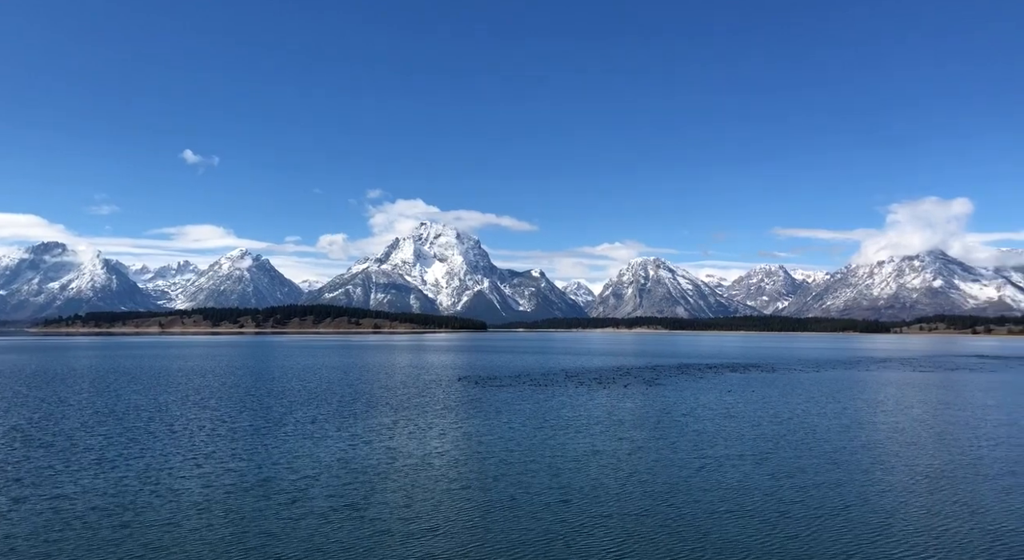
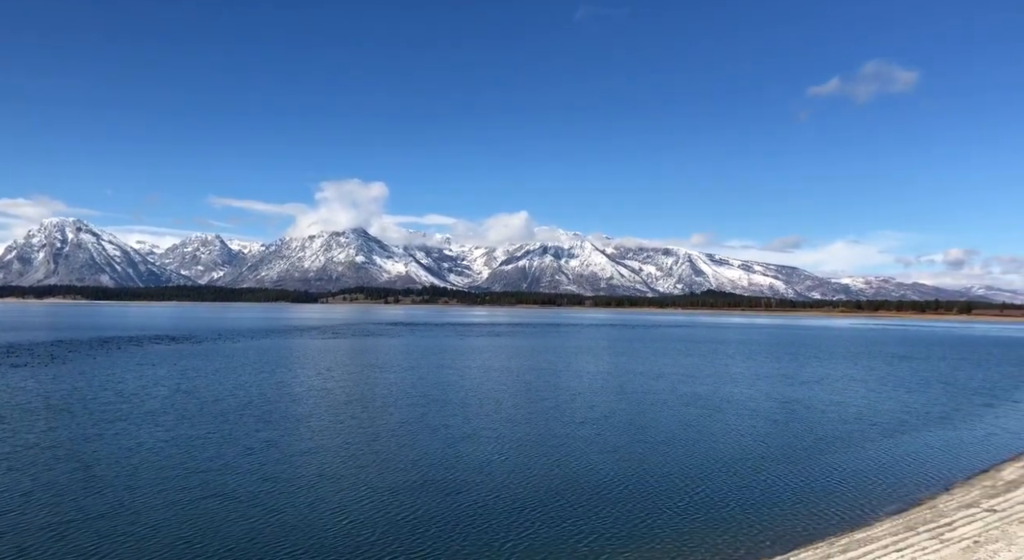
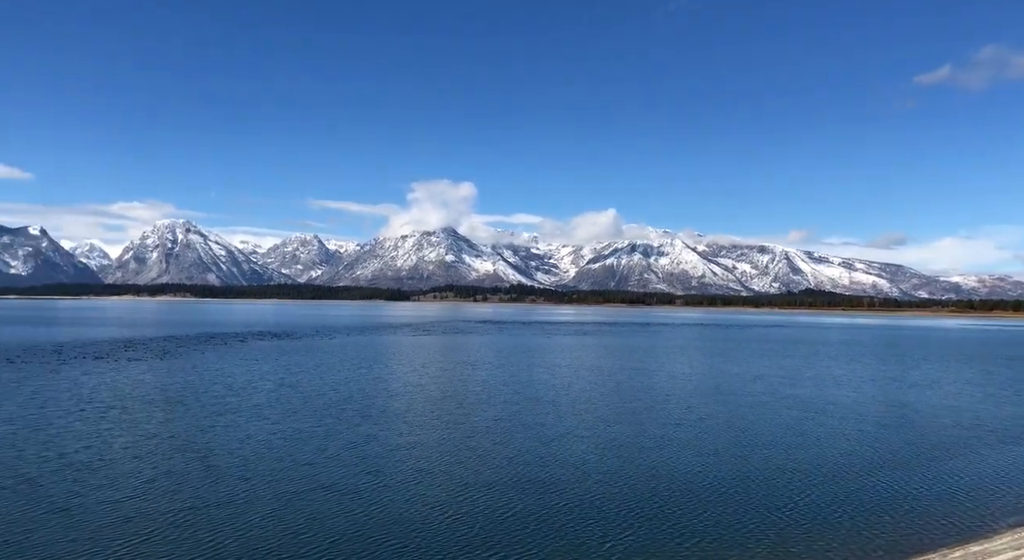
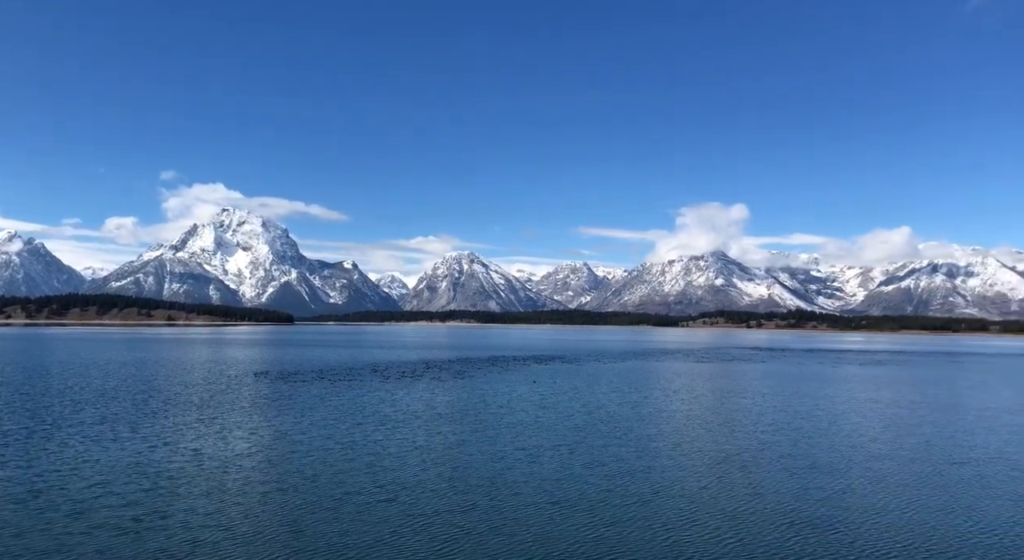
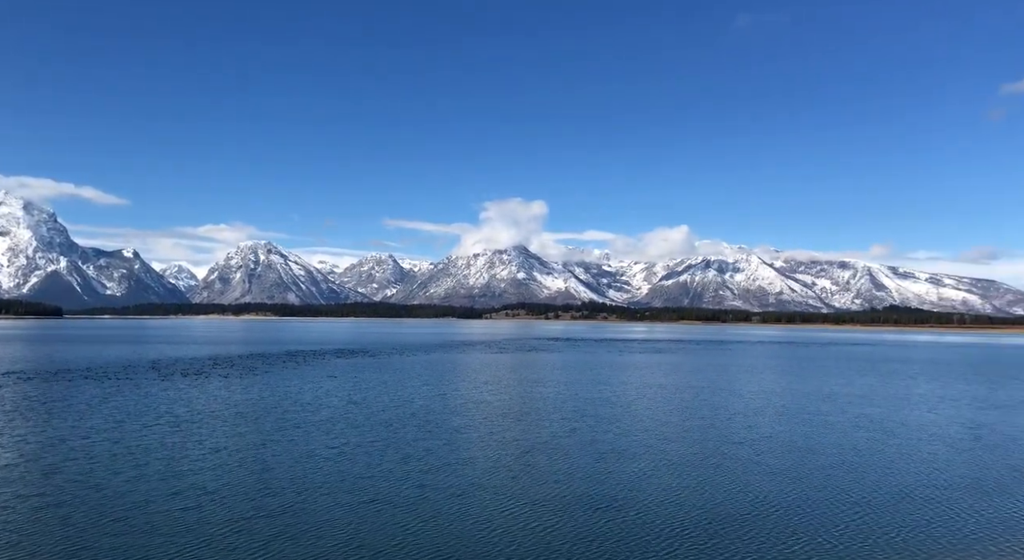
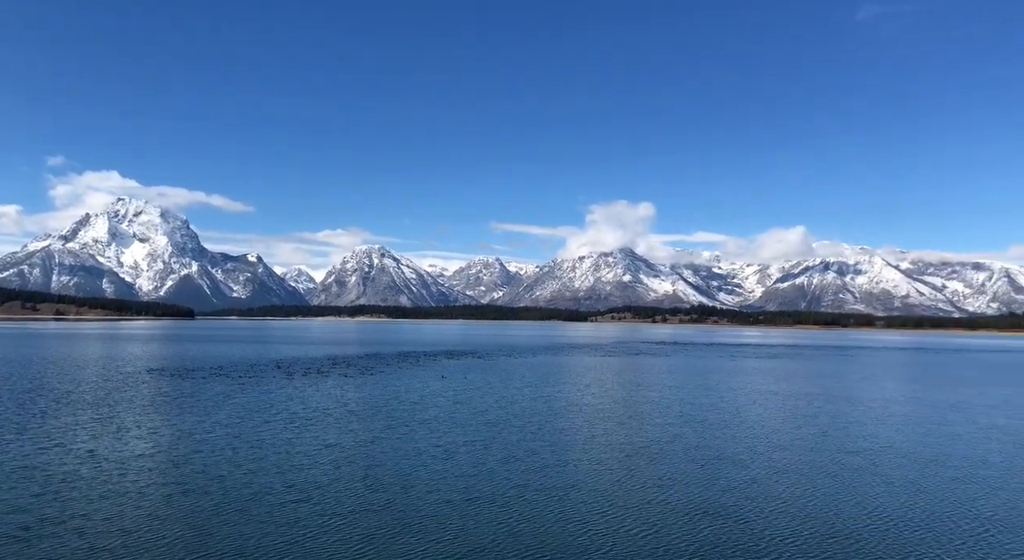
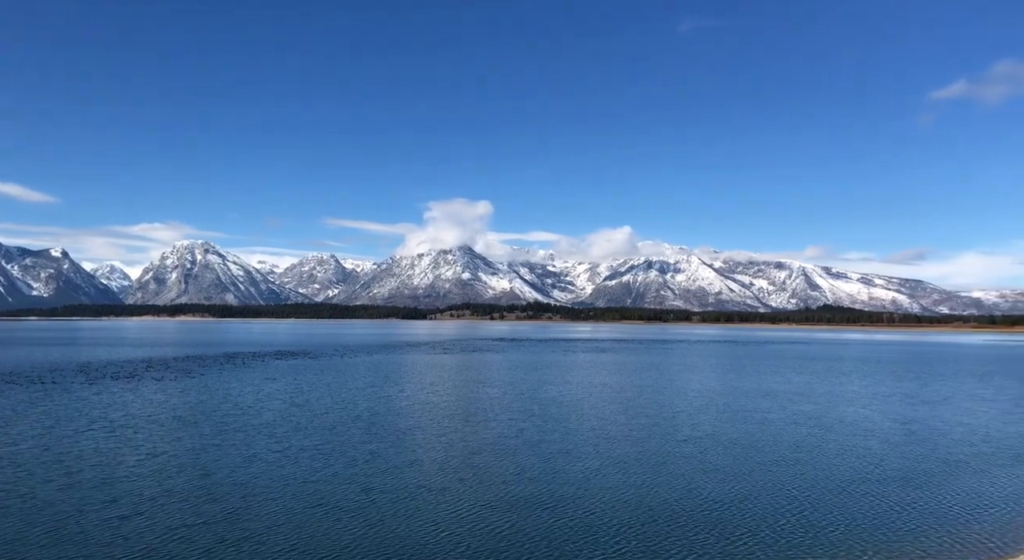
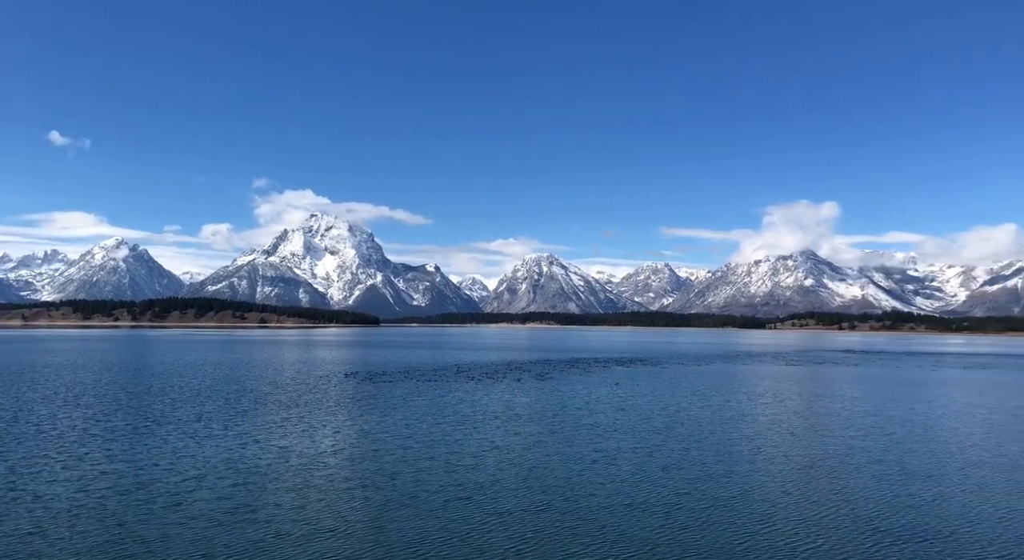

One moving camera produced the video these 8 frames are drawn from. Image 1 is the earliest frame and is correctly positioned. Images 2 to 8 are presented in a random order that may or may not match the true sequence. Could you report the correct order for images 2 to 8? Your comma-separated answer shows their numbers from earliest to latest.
8, 4, 6, 5, 7, 2, 3
